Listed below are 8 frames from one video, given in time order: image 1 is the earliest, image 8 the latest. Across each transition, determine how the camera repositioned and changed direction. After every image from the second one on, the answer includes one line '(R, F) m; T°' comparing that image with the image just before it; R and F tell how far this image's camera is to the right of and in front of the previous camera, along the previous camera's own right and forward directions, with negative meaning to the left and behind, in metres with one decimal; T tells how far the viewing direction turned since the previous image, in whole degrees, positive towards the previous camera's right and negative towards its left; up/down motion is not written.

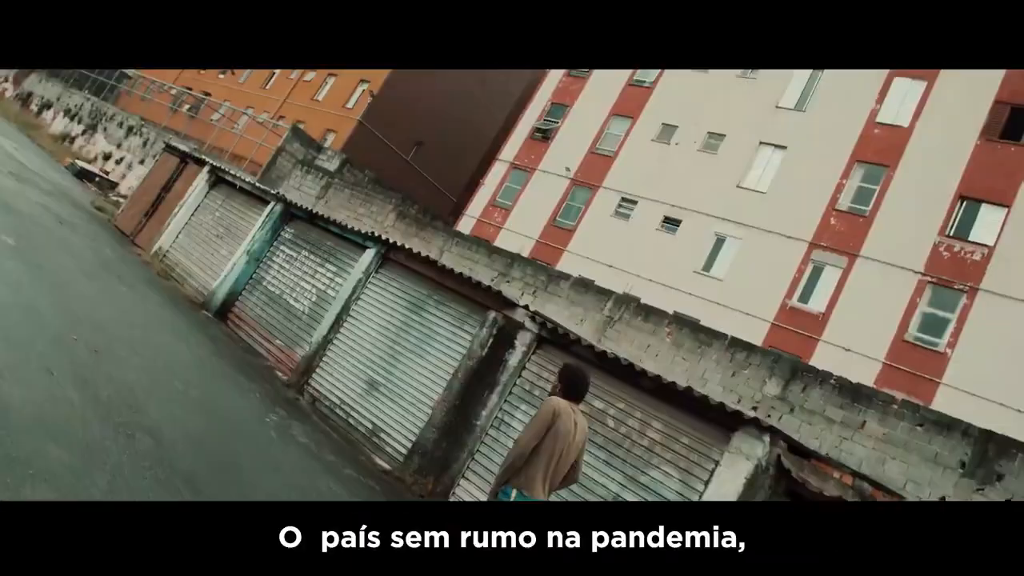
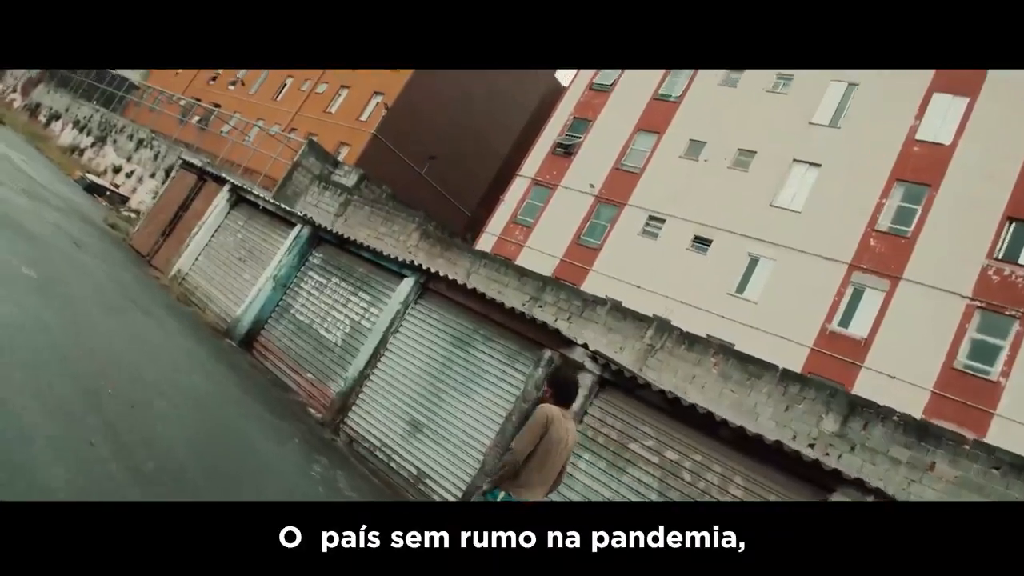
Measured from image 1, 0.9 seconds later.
(-0.3, +0.2) m; 0°
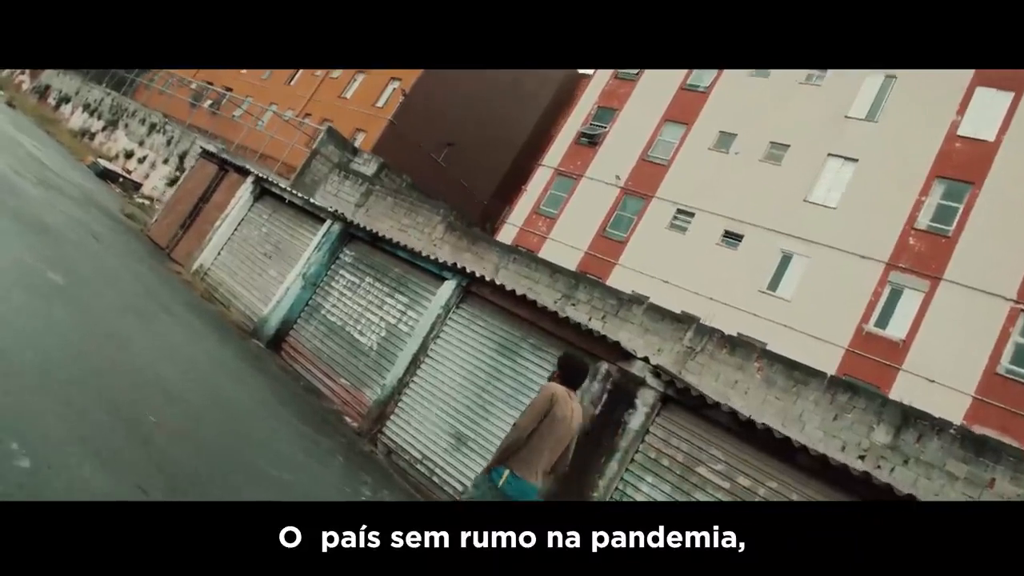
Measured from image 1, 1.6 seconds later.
(-0.3, +0.2) m; 0°
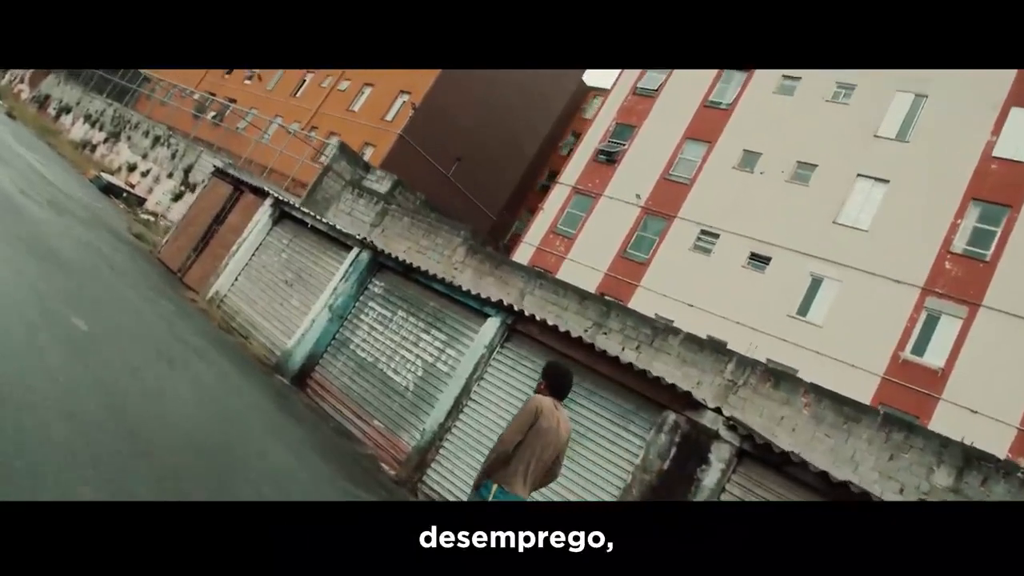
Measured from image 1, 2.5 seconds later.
(-0.3, +0.2) m; +1°
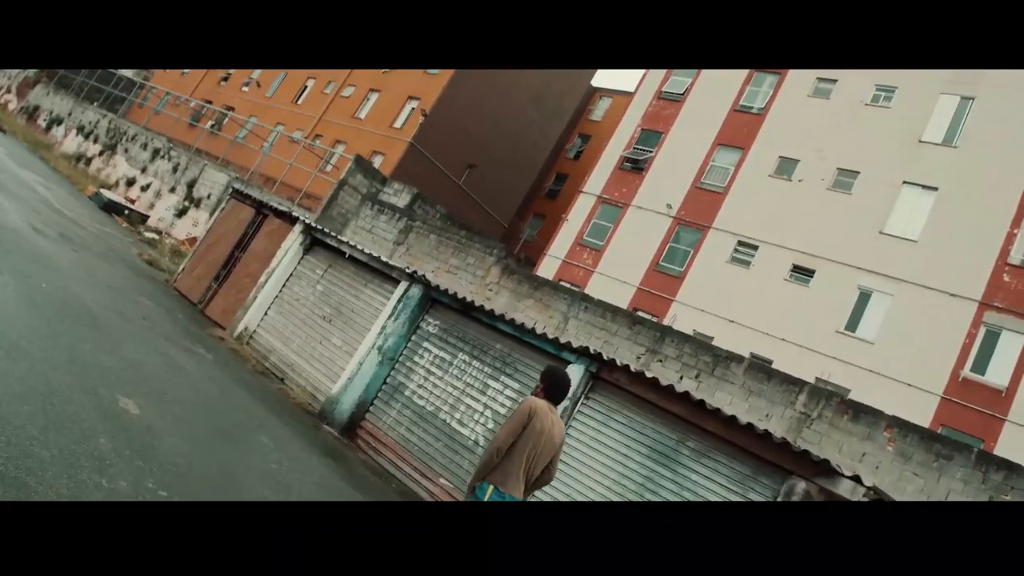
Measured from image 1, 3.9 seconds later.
(-0.5, +0.3) m; +1°
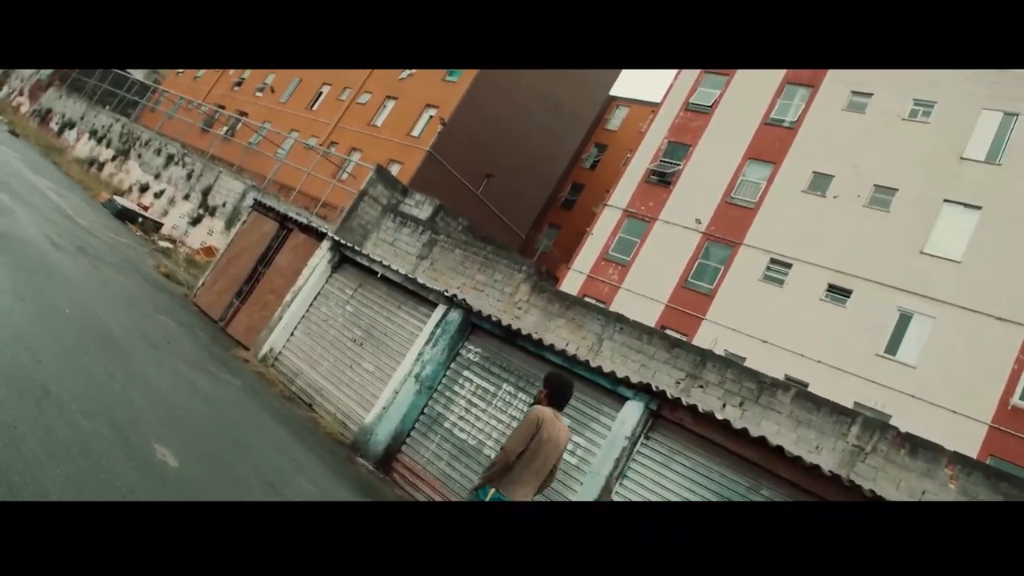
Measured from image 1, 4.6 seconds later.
(-0.2, +0.2) m; 0°
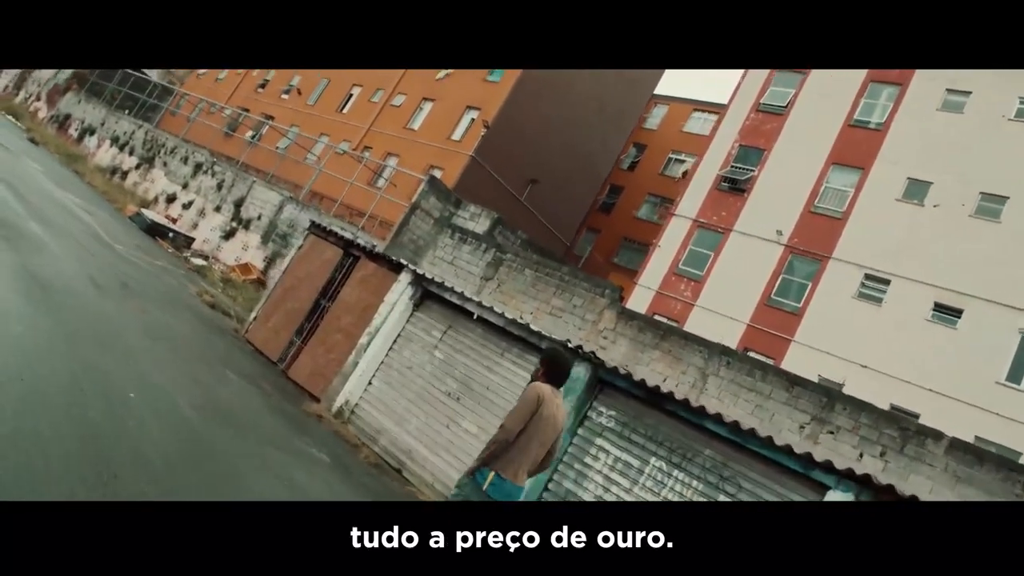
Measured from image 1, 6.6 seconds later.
(-0.6, +0.6) m; -1°
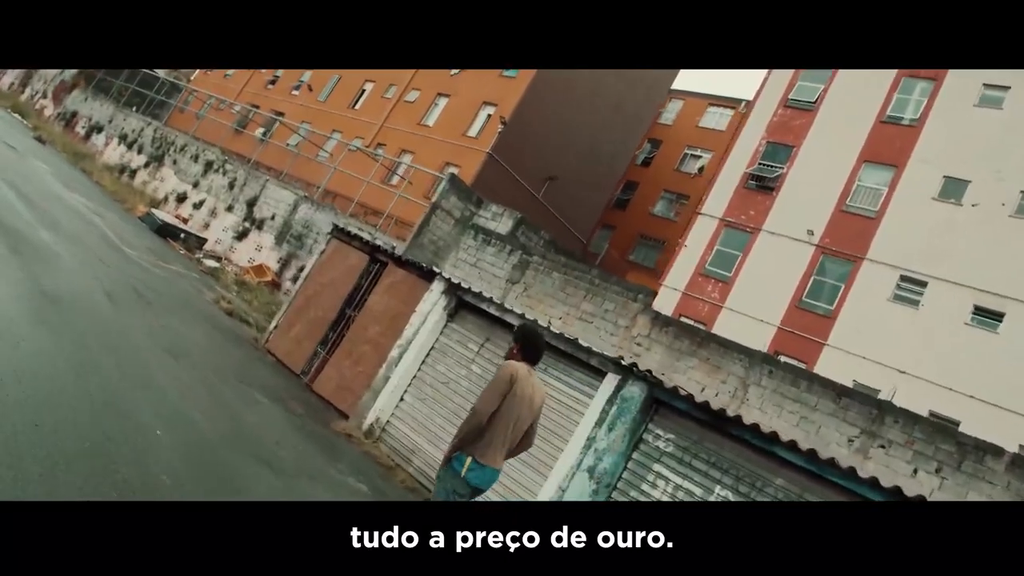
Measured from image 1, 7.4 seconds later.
(-0.2, +0.2) m; 0°
